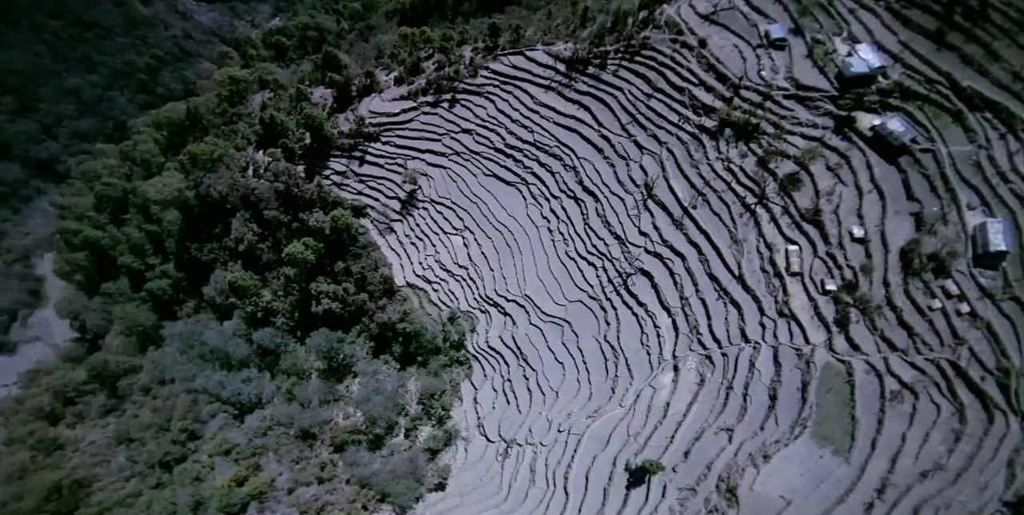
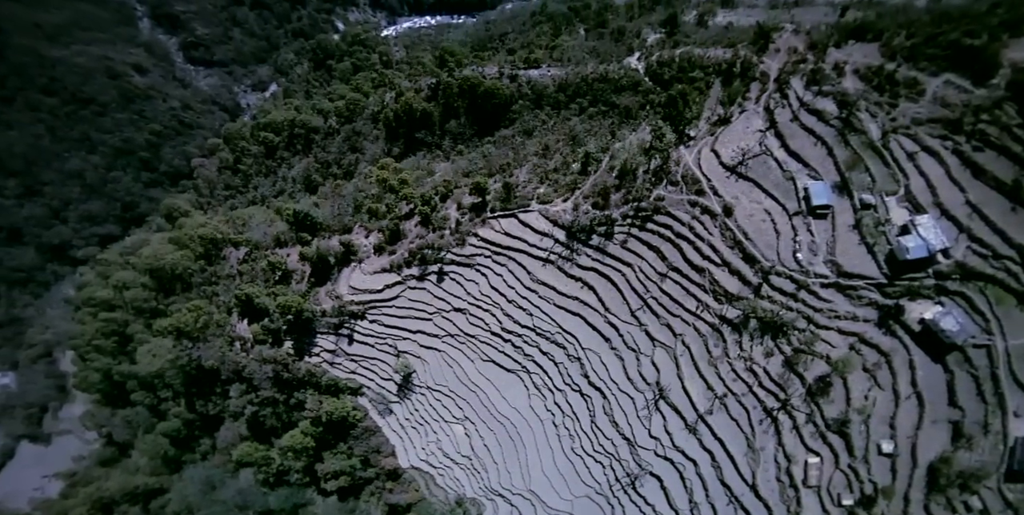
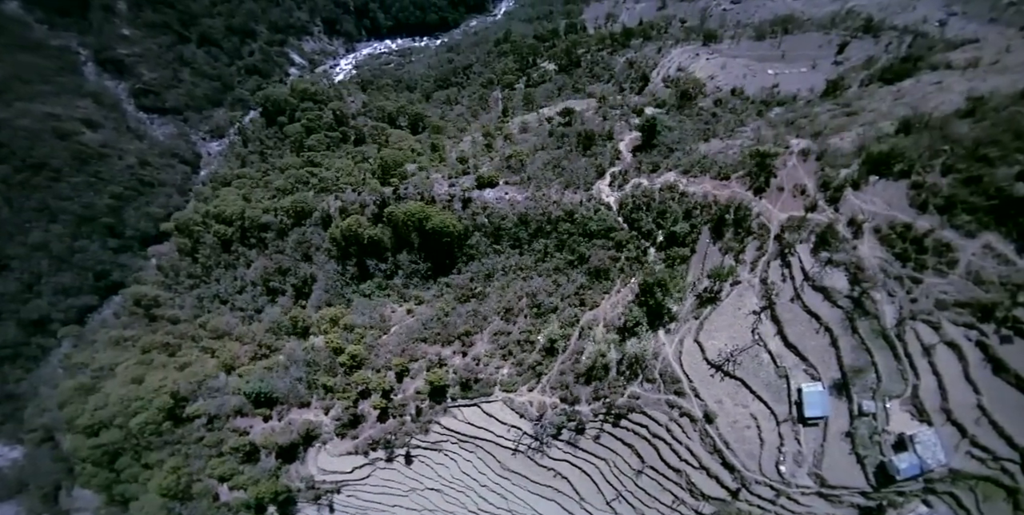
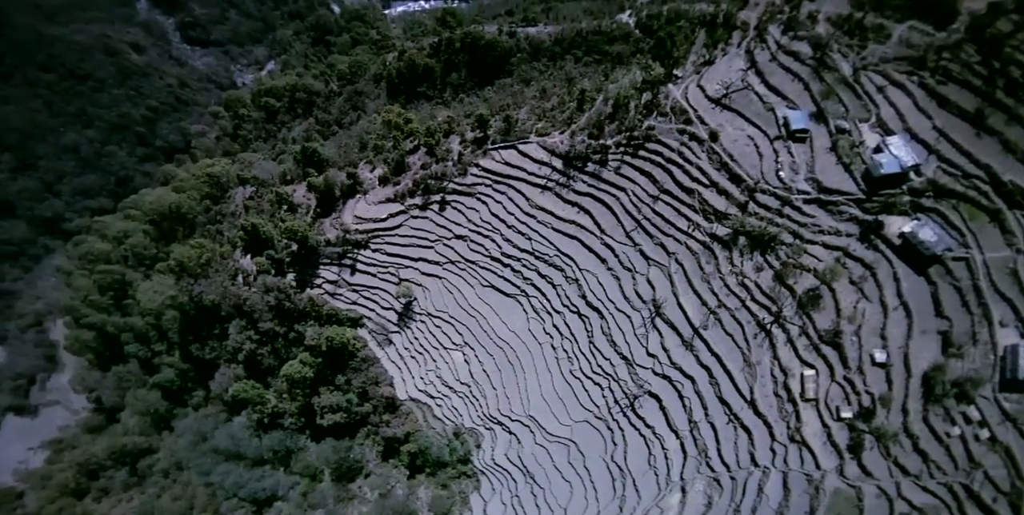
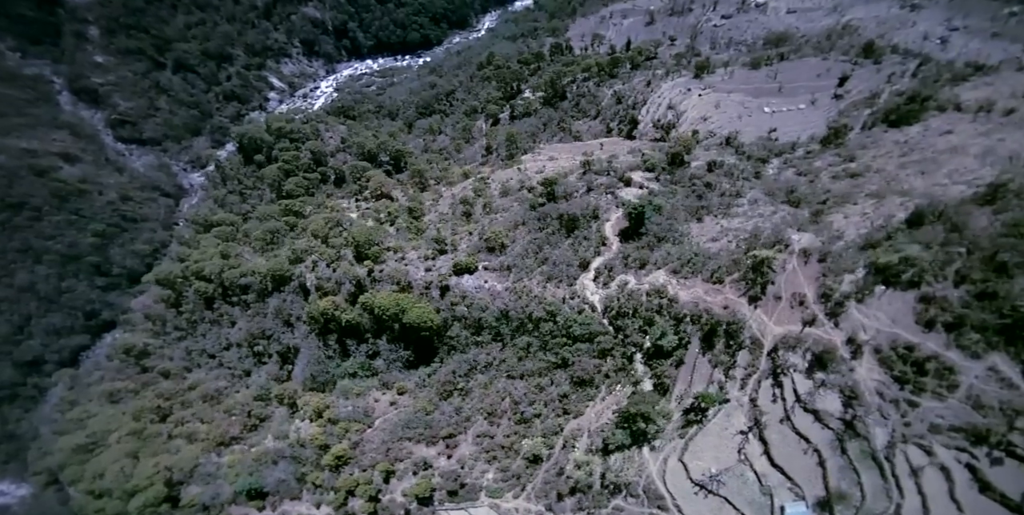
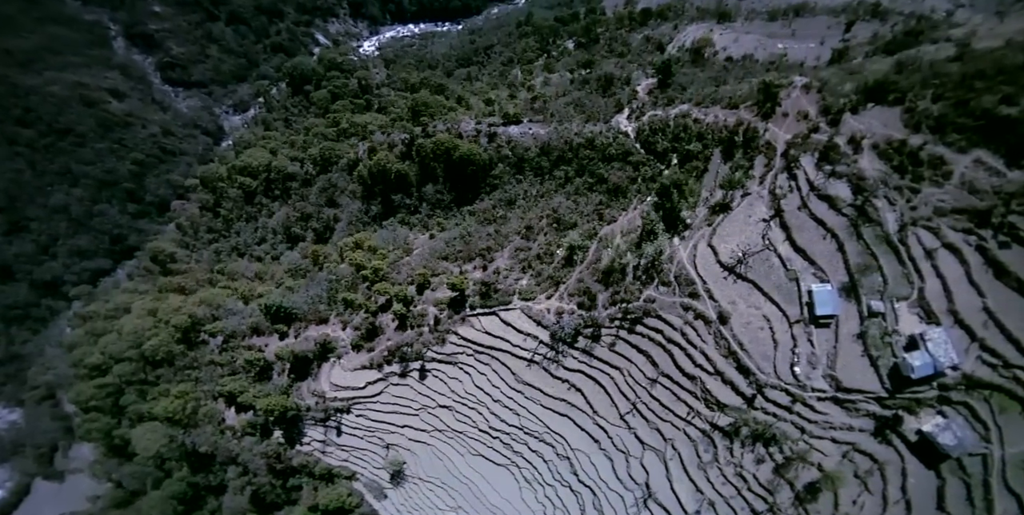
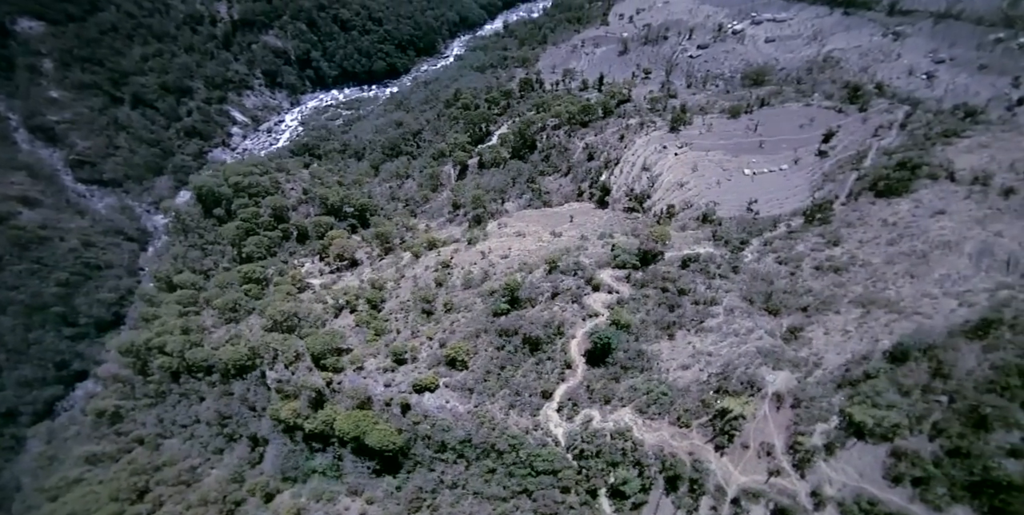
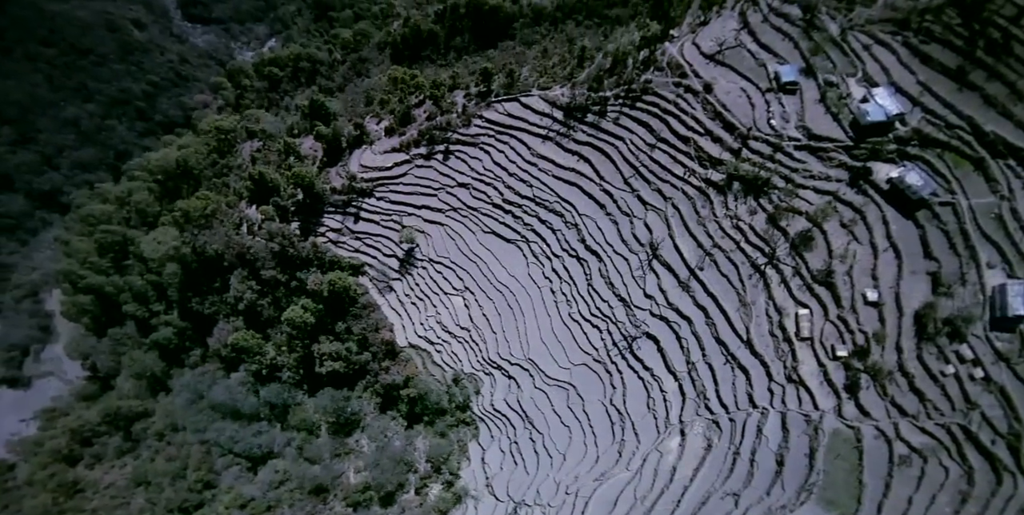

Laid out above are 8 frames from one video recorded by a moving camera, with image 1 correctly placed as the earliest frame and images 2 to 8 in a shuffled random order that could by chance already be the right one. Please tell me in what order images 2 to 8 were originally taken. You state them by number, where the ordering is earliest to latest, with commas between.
8, 4, 2, 6, 3, 5, 7
